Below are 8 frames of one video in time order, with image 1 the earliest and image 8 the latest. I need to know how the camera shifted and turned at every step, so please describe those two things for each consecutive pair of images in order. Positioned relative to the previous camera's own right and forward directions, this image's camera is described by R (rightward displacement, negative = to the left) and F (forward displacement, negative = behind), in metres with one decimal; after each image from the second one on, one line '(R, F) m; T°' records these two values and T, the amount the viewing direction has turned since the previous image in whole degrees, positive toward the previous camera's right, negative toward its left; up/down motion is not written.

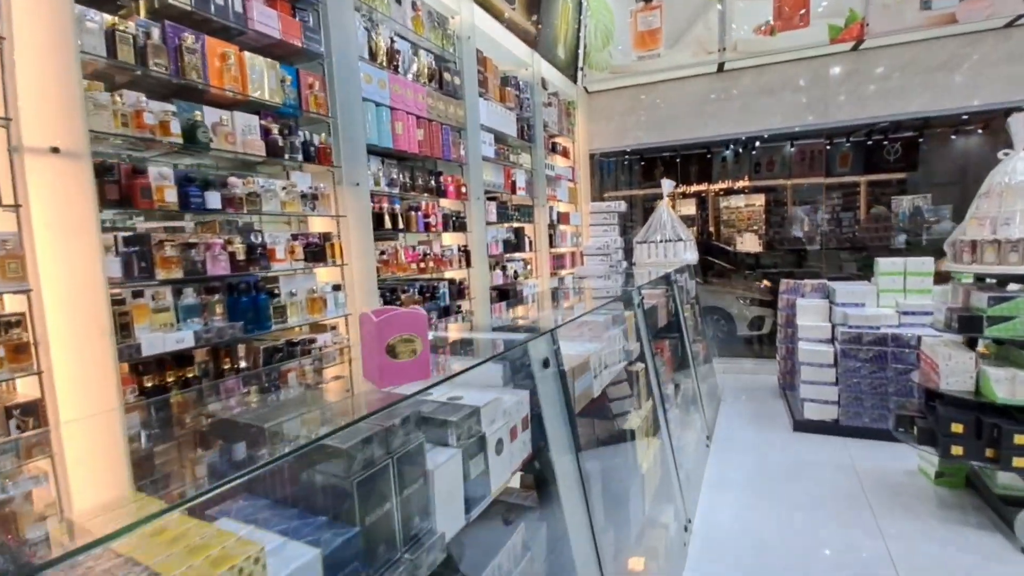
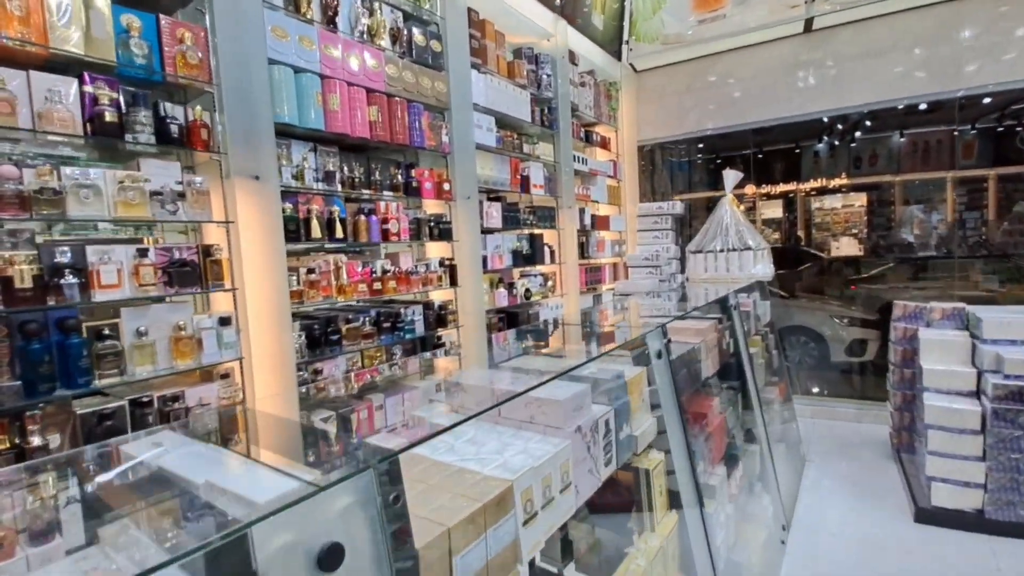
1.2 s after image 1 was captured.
(+0.4, +0.8) m; -9°
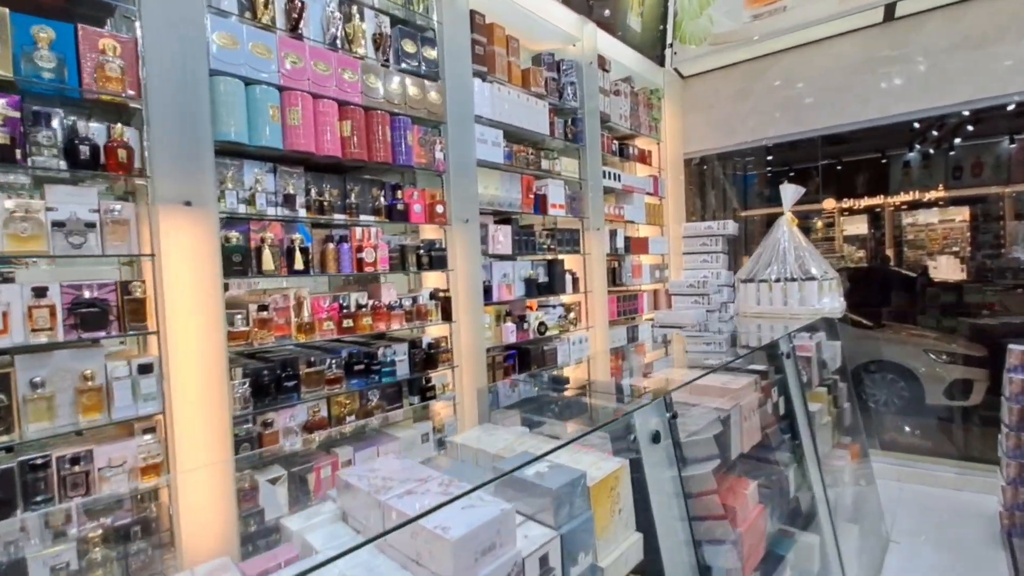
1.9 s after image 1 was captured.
(+0.3, +0.3) m; -7°
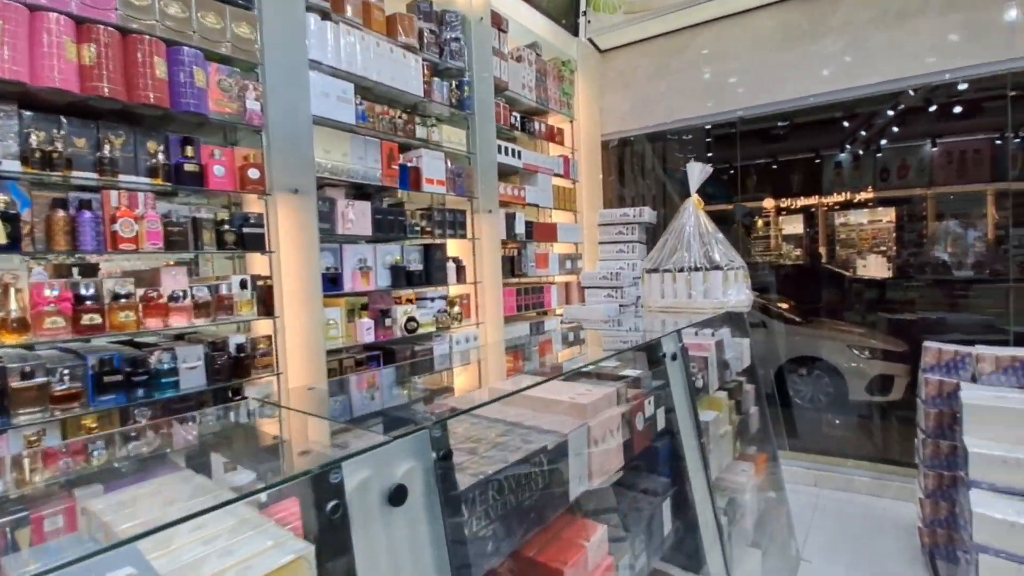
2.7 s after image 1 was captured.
(+0.4, +0.4) m; +5°
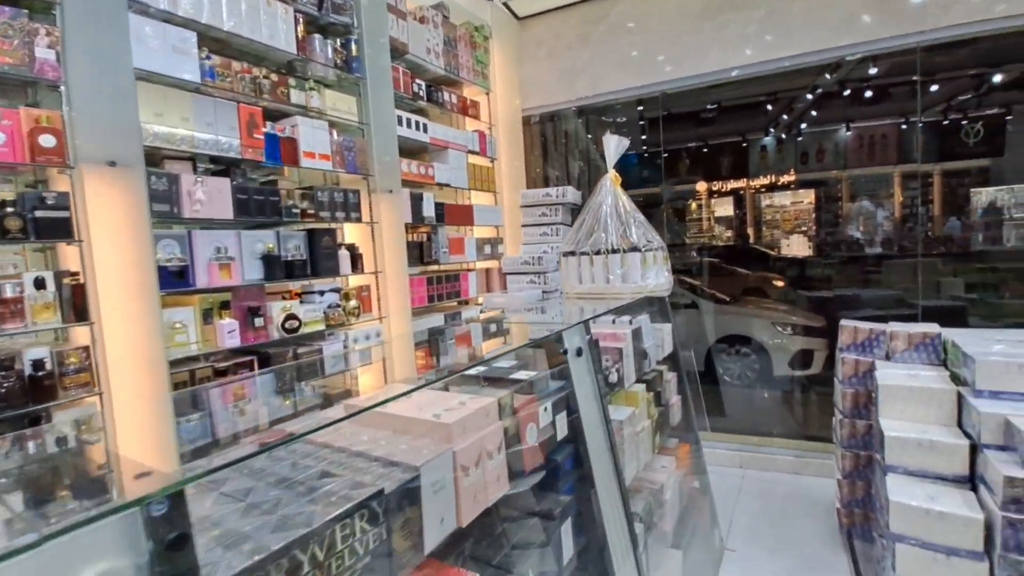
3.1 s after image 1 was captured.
(+0.2, +0.2) m; +6°
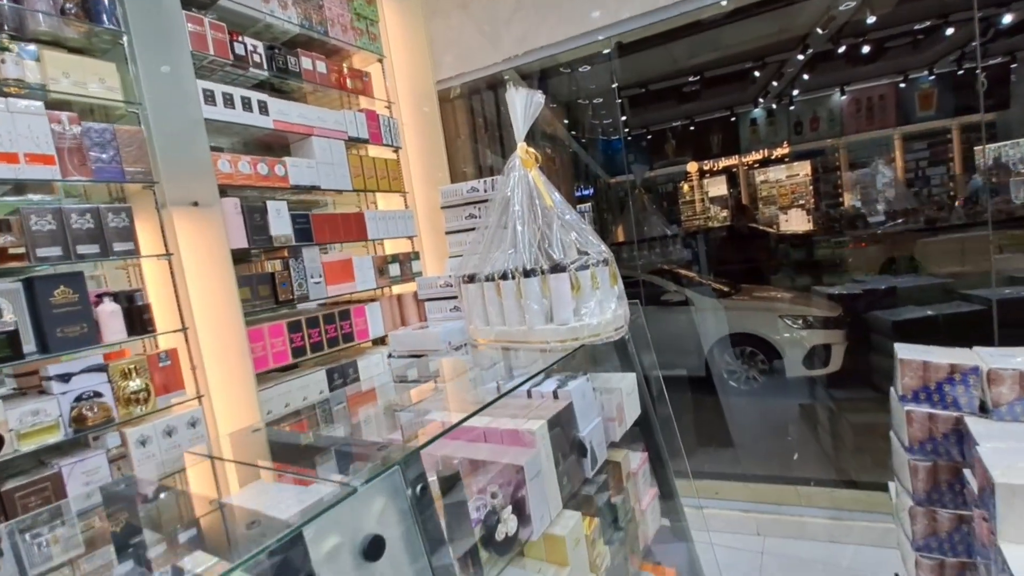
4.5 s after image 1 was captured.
(+0.4, +0.8) m; 0°
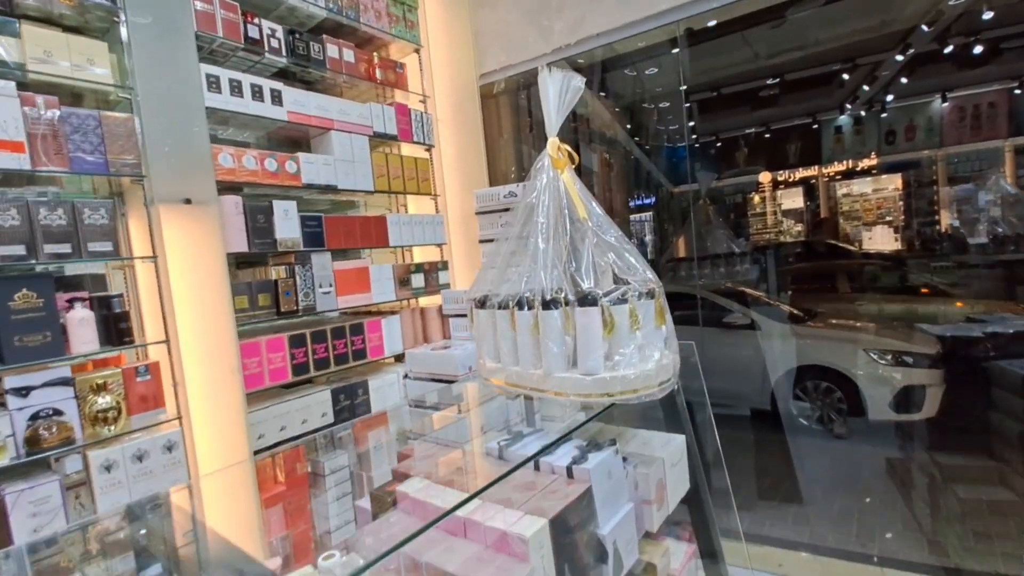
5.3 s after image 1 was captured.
(+0.1, +0.3) m; -7°
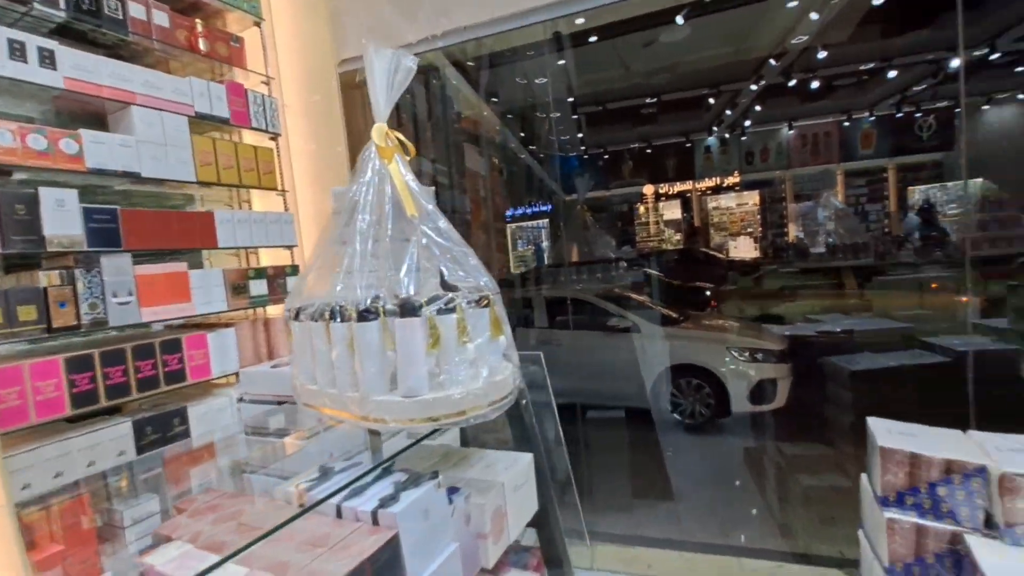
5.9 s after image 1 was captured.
(+0.2, +0.1) m; +12°
